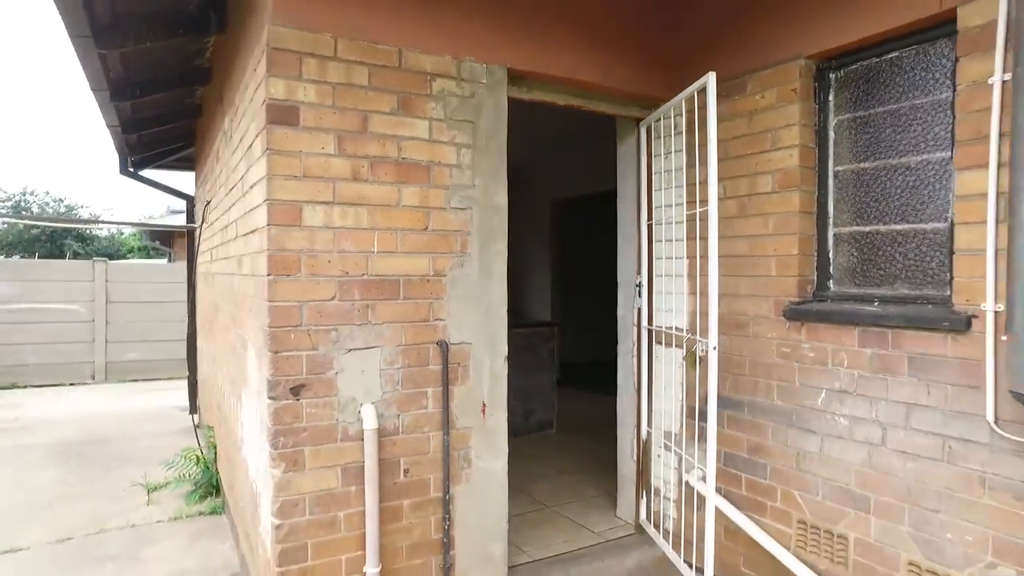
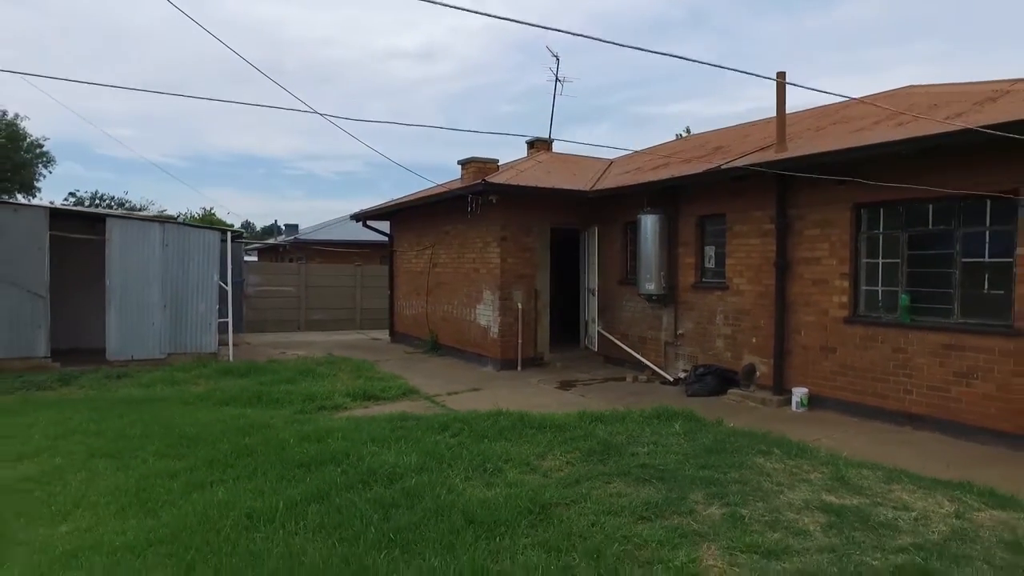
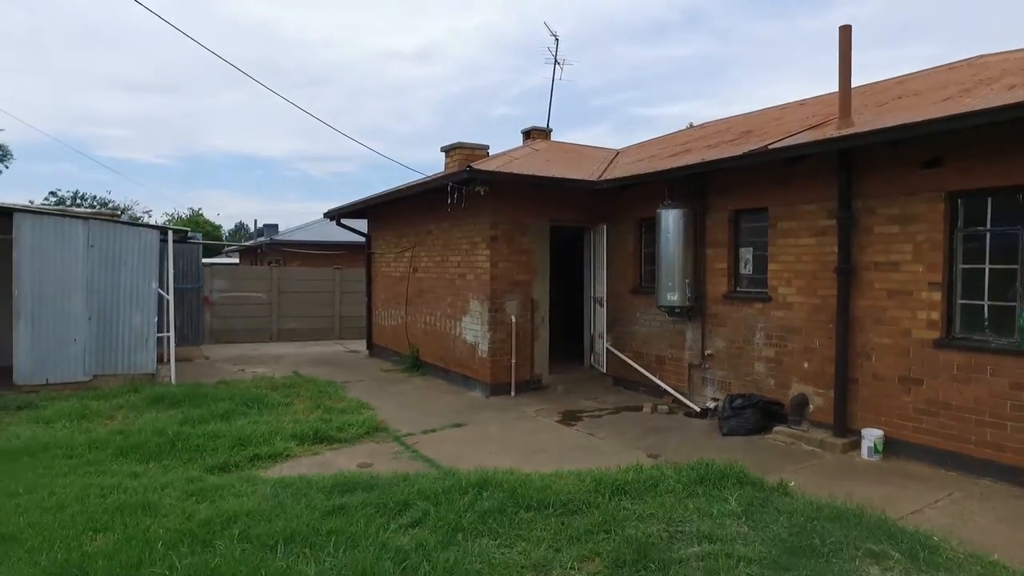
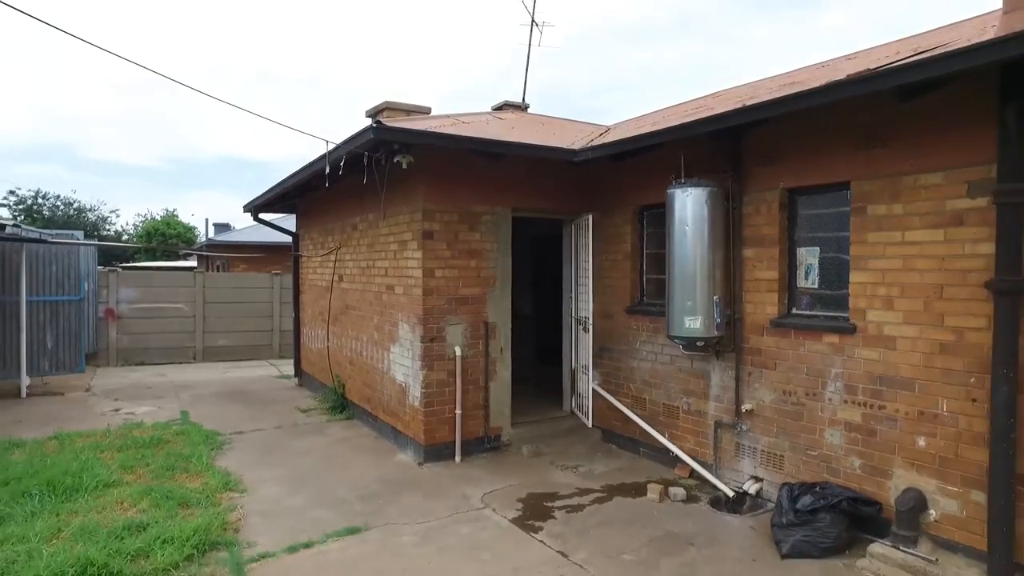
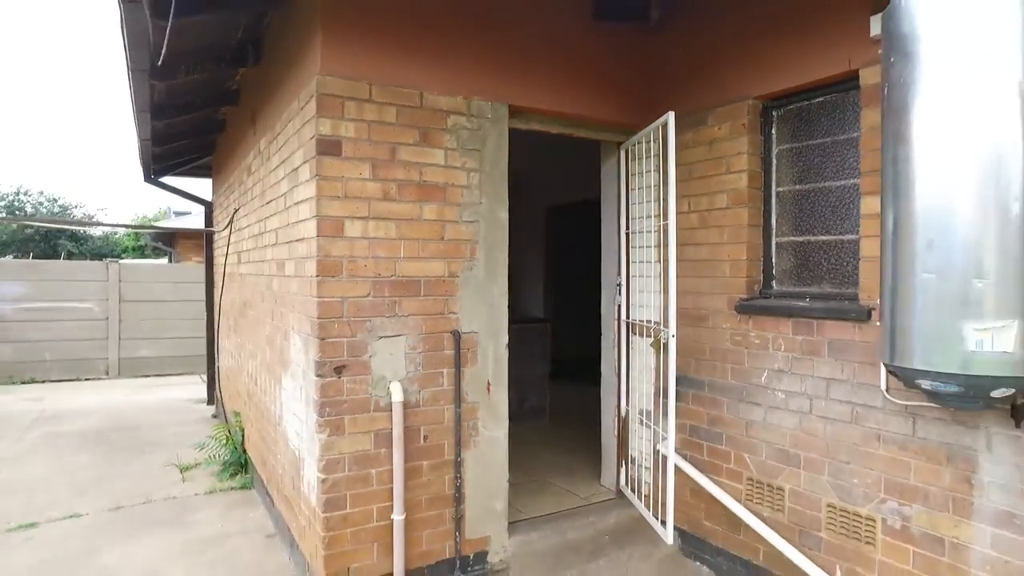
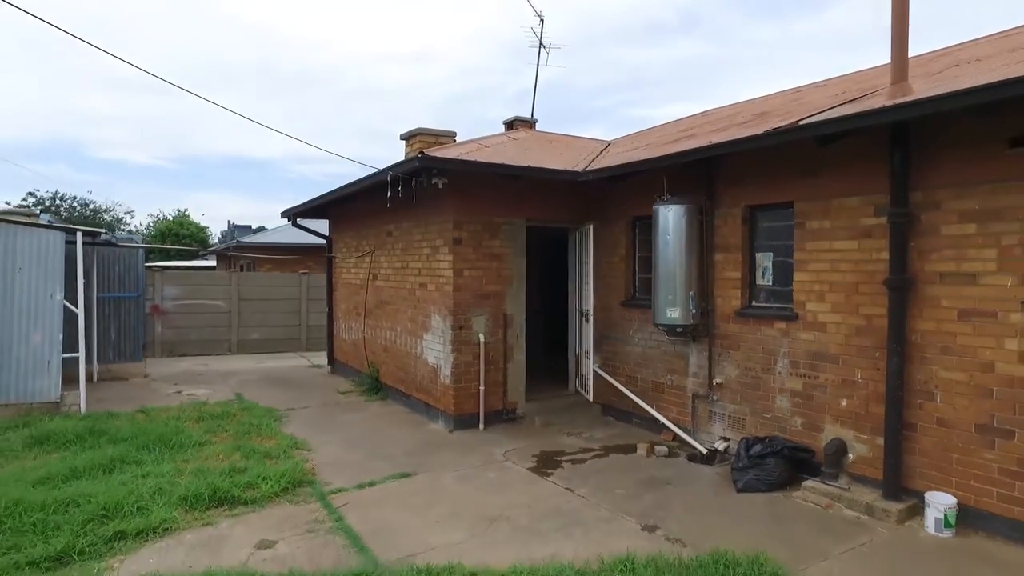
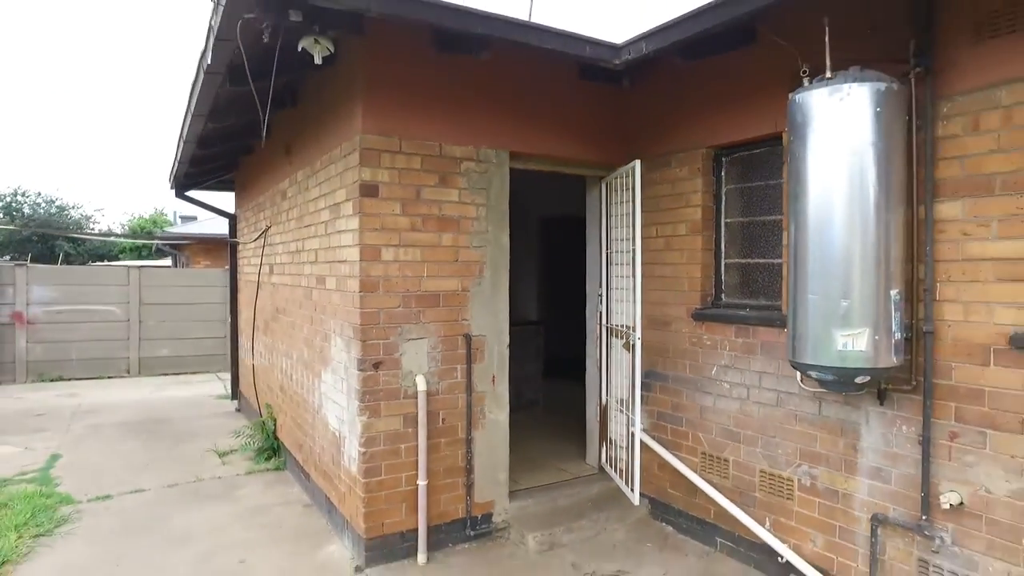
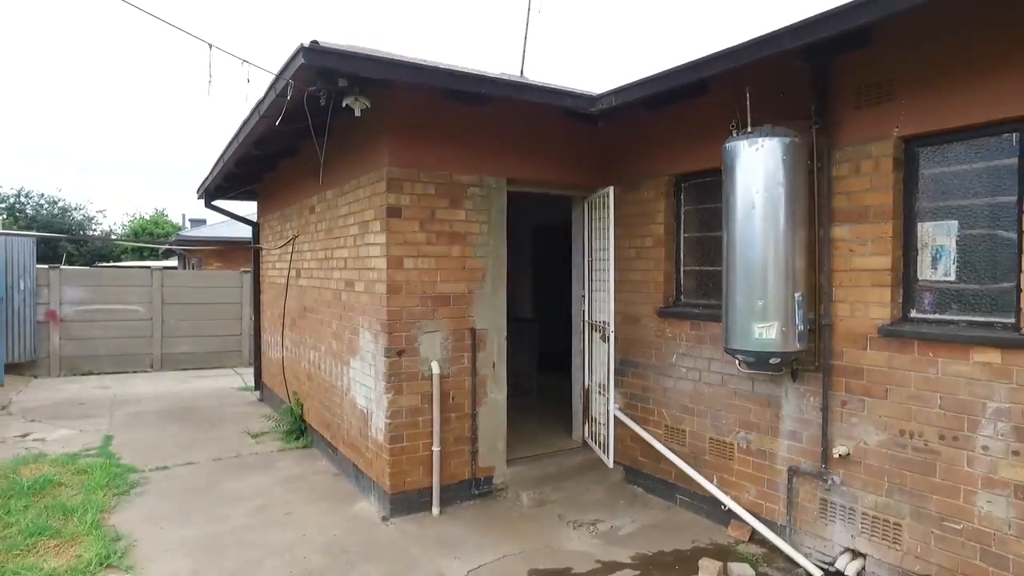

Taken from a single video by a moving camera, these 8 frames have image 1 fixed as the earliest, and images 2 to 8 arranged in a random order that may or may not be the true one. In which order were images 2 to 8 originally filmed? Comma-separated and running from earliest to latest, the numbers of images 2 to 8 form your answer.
5, 7, 8, 4, 6, 3, 2
